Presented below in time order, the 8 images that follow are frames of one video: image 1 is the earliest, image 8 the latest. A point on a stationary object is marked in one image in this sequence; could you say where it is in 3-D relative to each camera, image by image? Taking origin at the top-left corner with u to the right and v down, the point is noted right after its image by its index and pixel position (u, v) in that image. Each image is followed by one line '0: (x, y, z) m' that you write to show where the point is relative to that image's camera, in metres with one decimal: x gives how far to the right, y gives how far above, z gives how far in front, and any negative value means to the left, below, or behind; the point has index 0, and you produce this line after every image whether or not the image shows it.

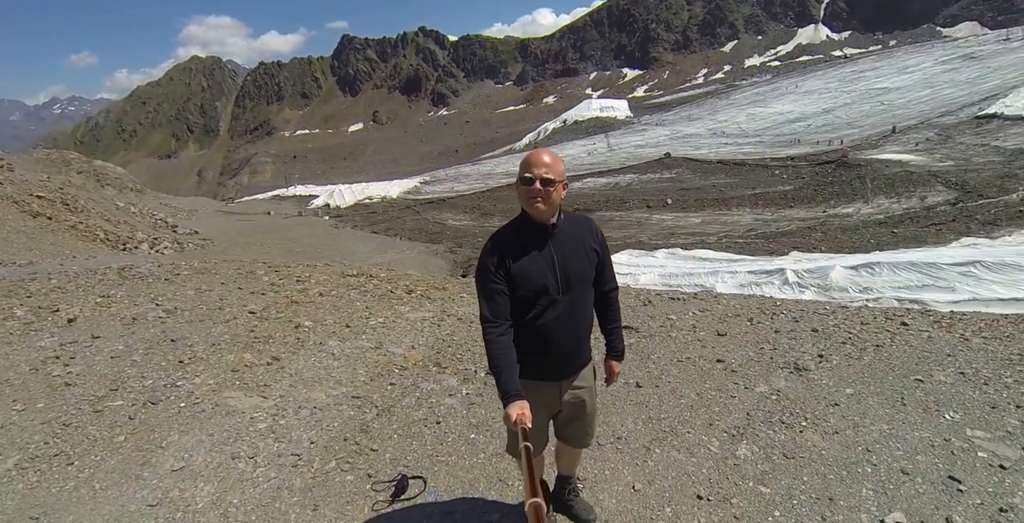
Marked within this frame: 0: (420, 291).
0: (-1.6, -0.5, +9.8) m
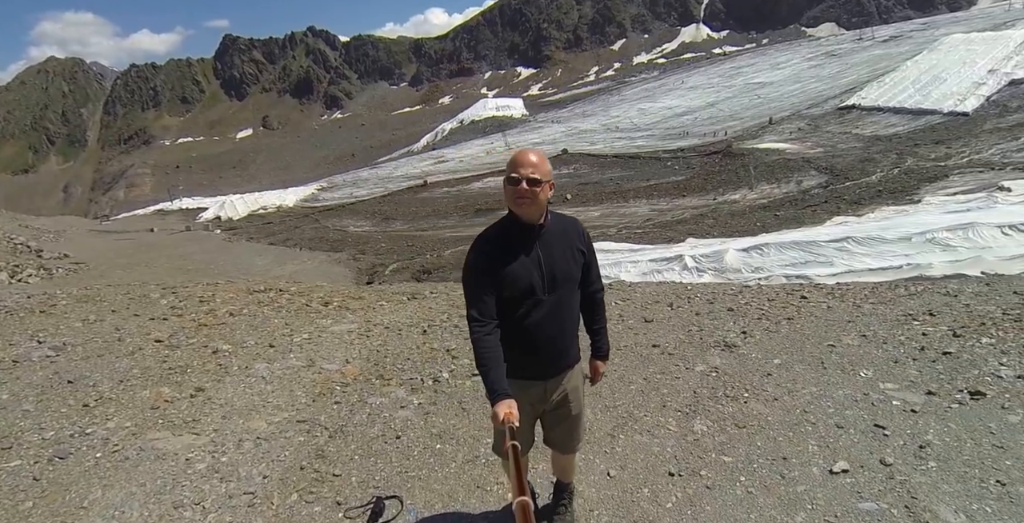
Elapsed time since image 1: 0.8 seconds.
0: (-2.9, -0.7, +9.3) m
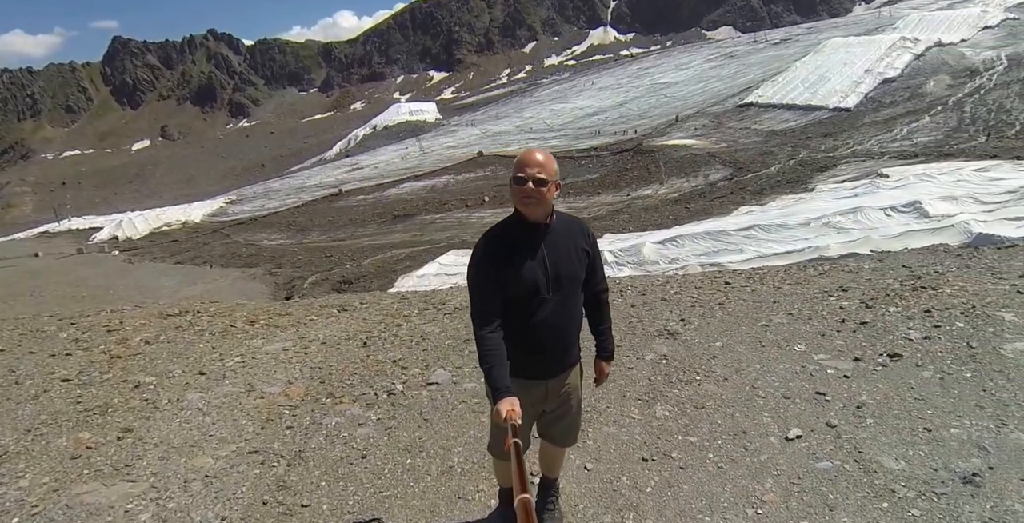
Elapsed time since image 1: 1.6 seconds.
0: (-3.9, -0.9, +8.8) m
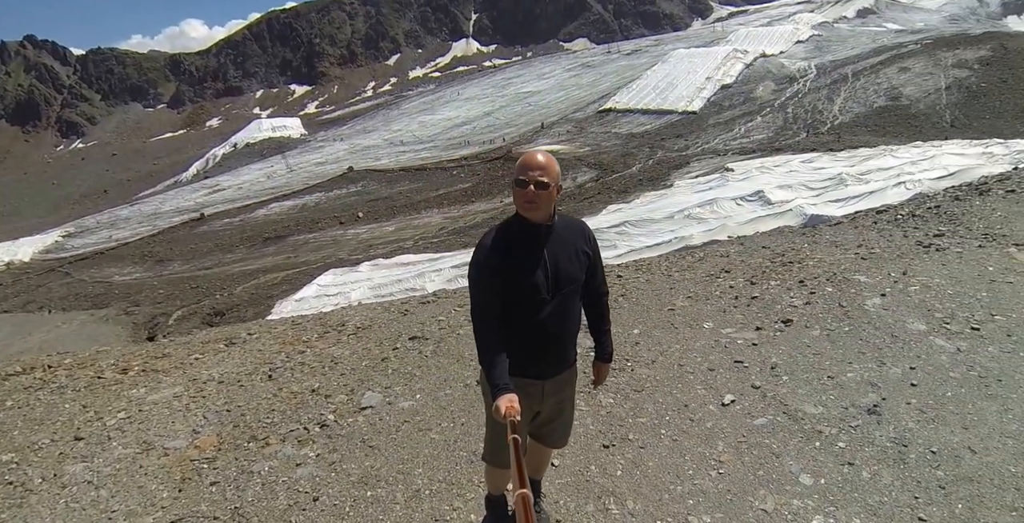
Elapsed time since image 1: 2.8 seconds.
0: (-5.2, -1.5, +7.7) m
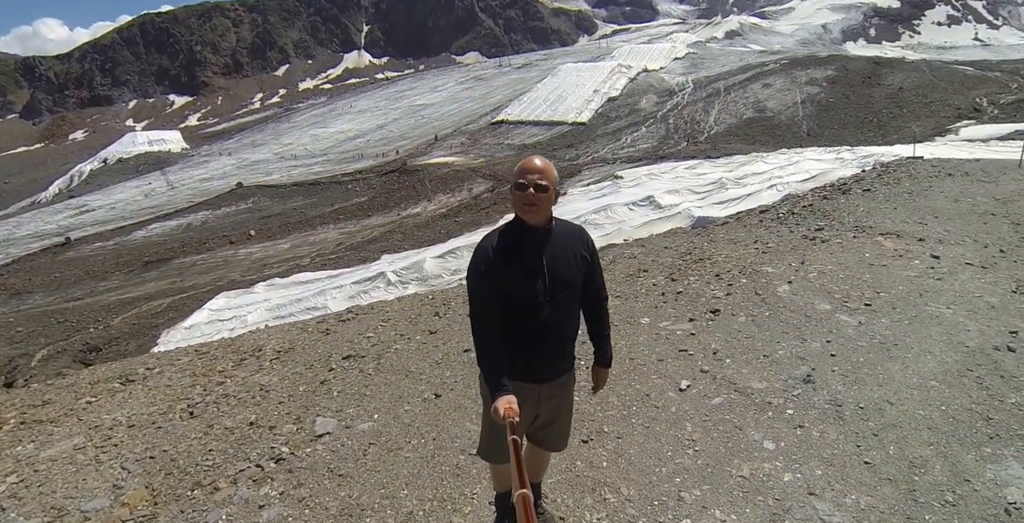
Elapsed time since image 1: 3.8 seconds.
0: (-5.9, -1.9, +6.6) m
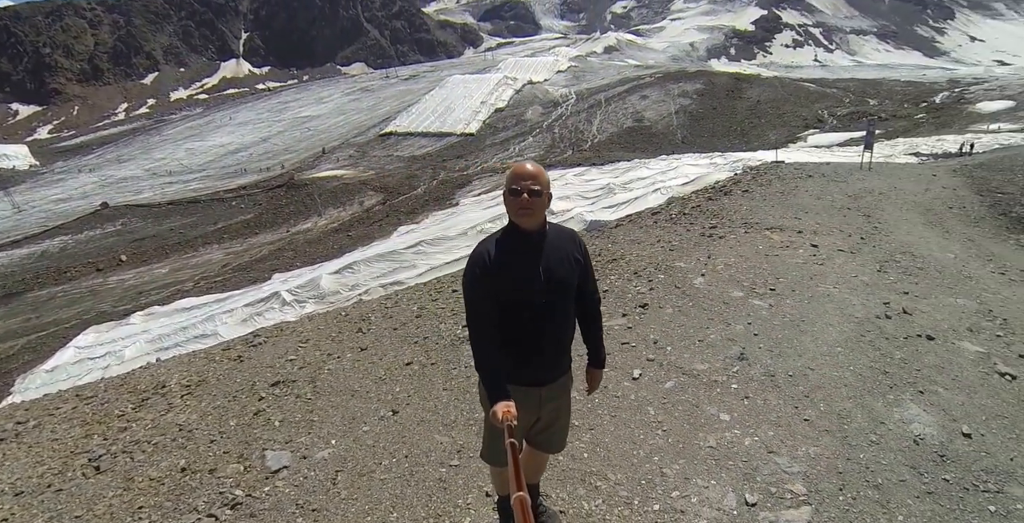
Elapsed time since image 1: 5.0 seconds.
0: (-6.3, -2.3, +5.4) m
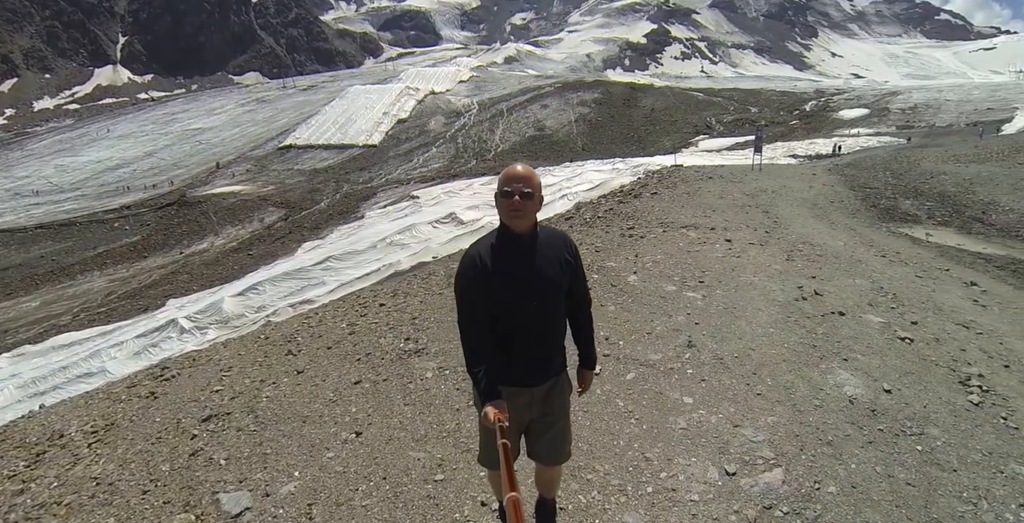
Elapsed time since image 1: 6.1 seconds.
0: (-6.5, -2.7, +4.3) m
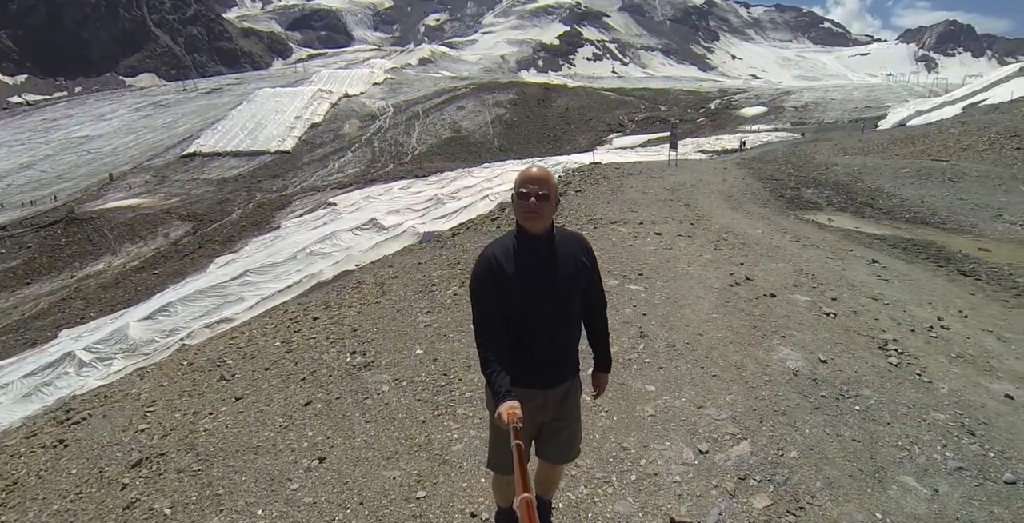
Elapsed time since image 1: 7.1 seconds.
0: (-6.4, -3.1, +3.4) m
